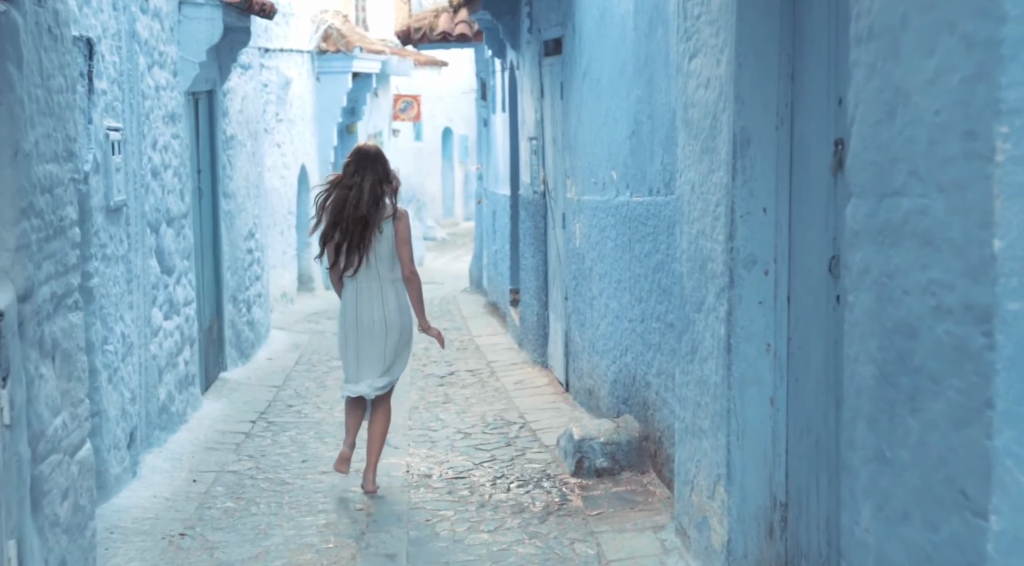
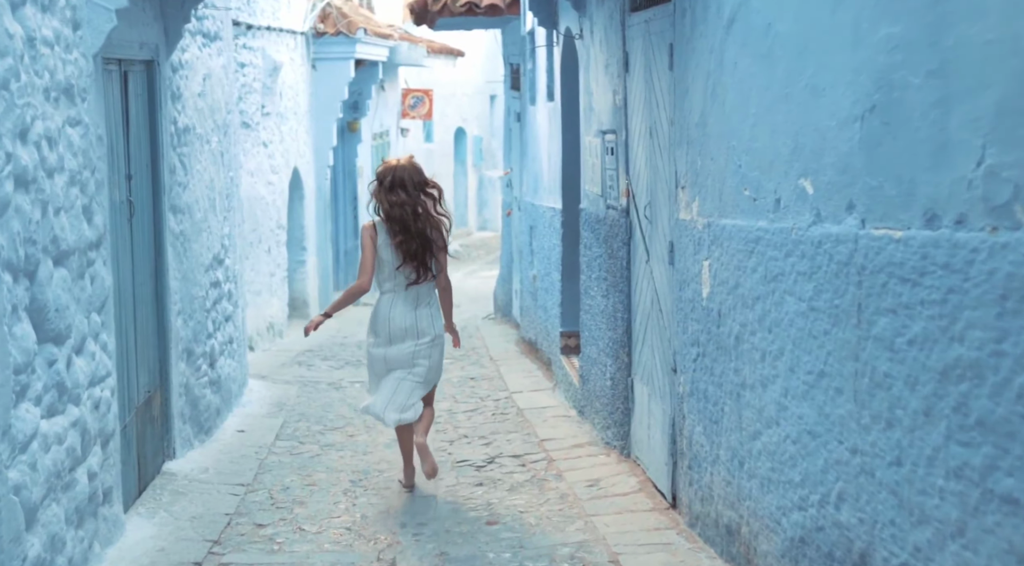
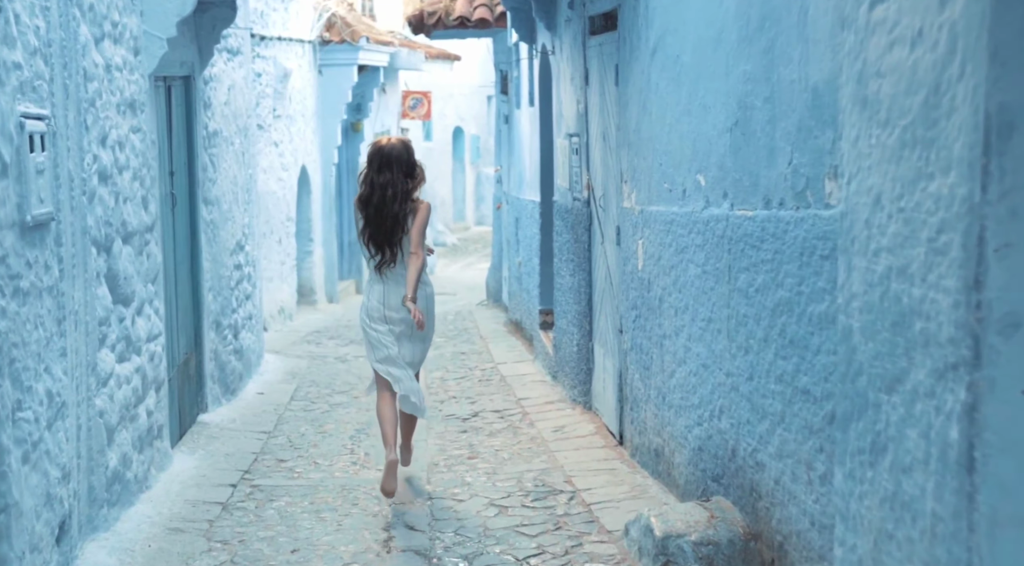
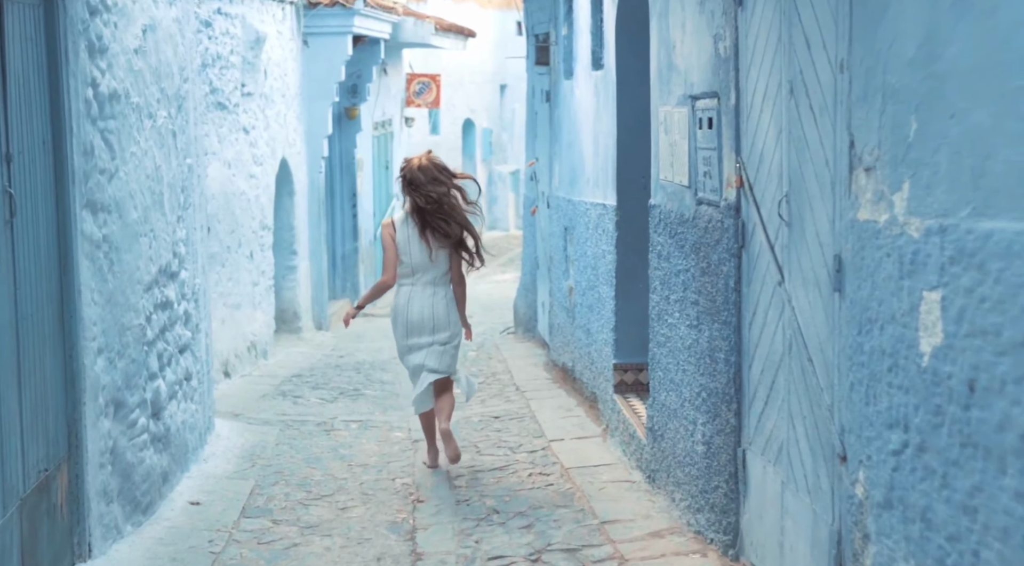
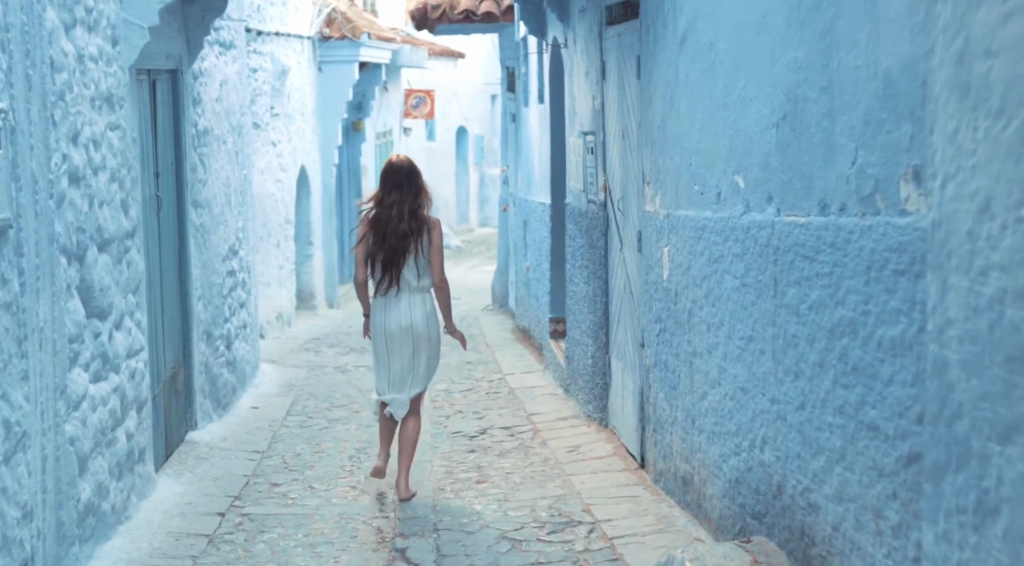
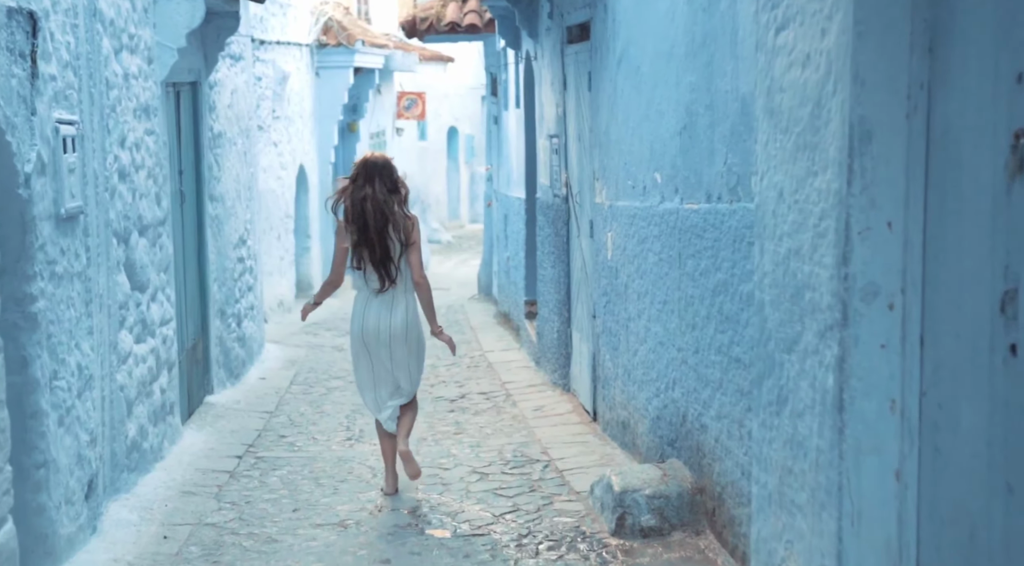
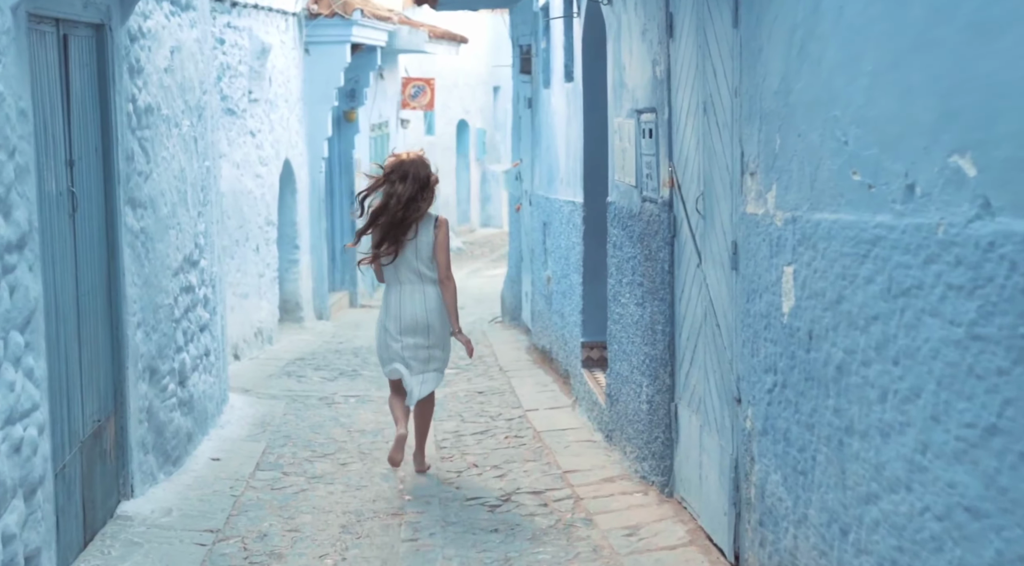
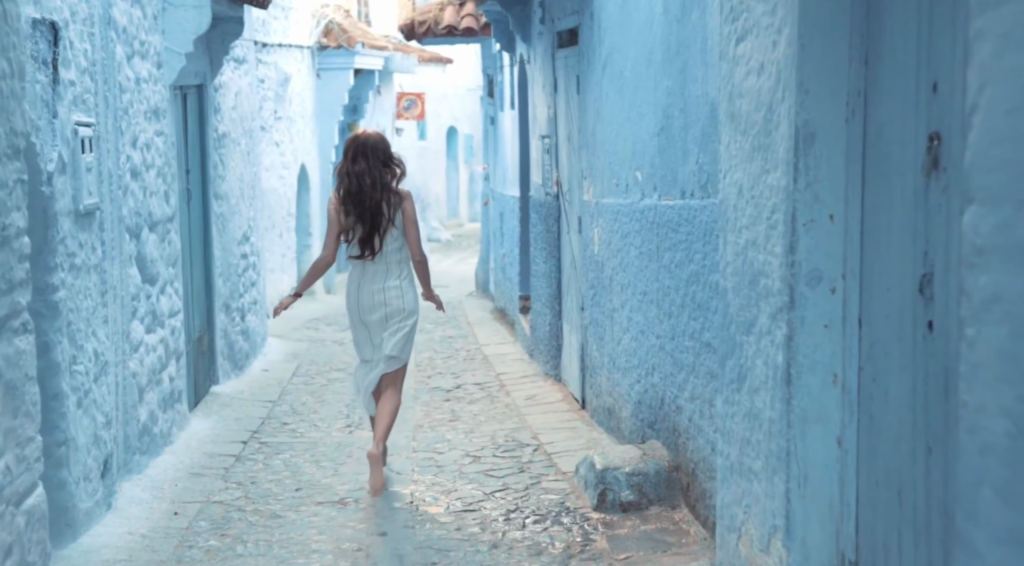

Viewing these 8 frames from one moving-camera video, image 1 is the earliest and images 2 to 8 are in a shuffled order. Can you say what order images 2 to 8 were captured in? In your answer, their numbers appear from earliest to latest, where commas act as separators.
8, 6, 3, 5, 2, 7, 4
